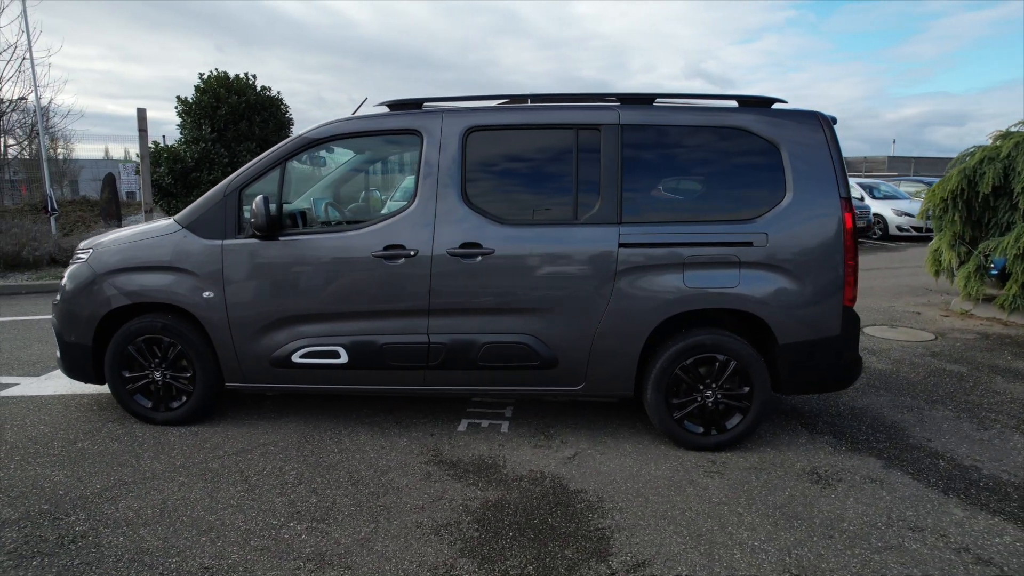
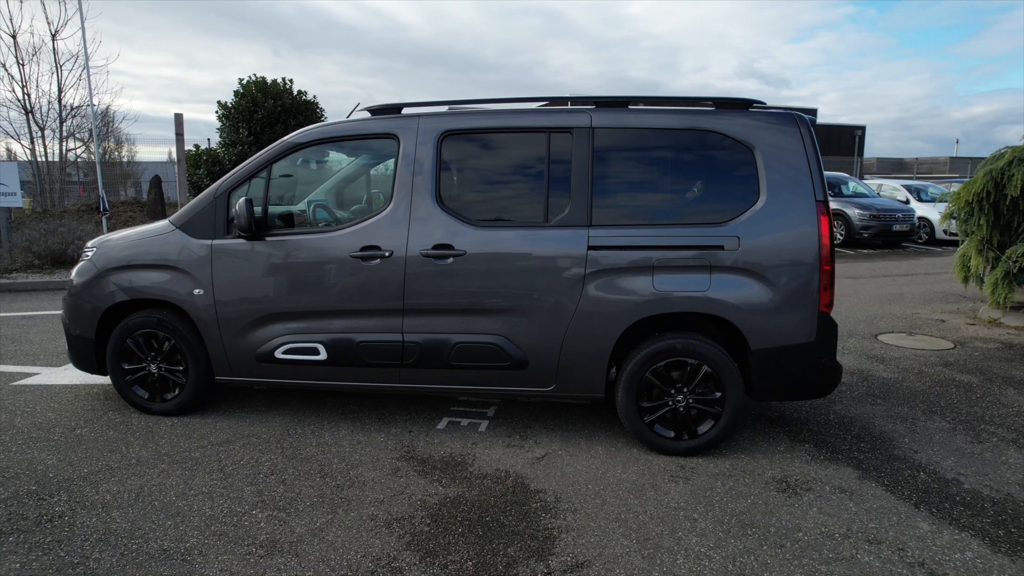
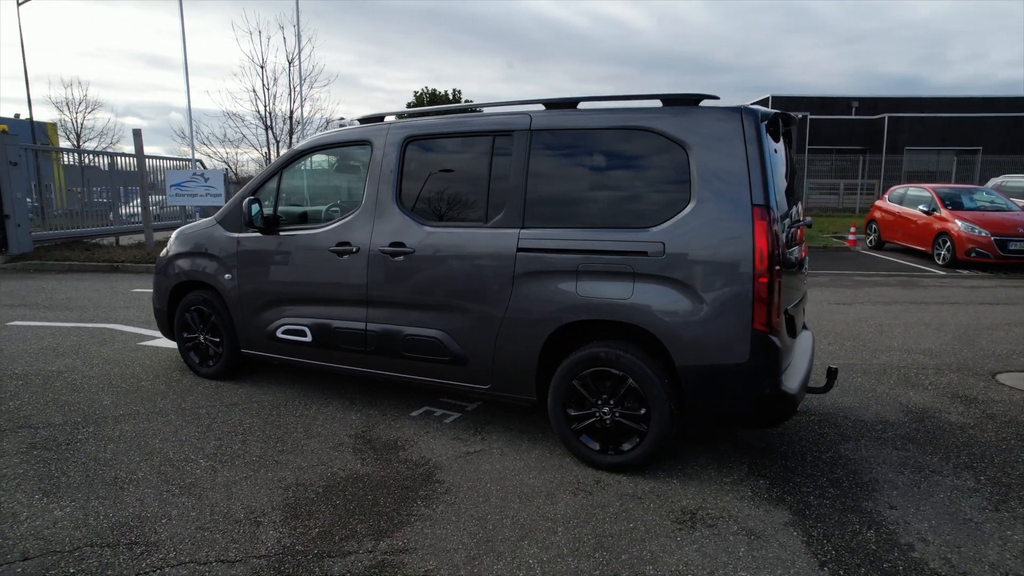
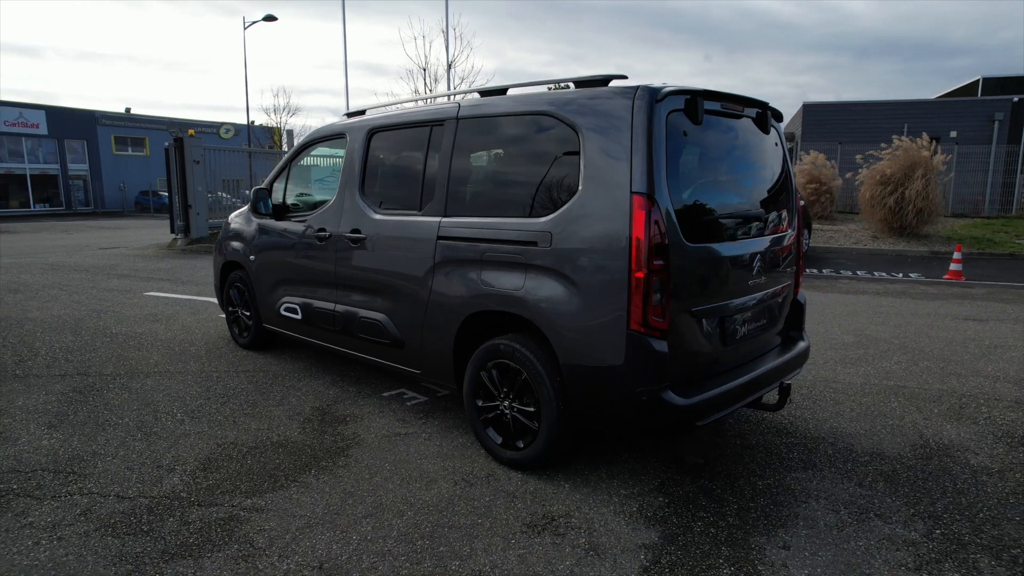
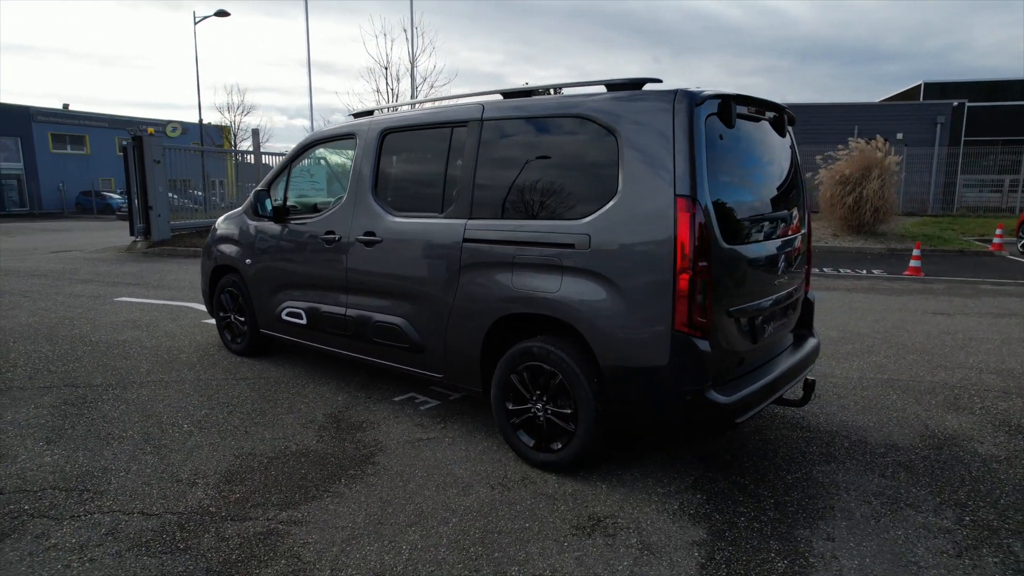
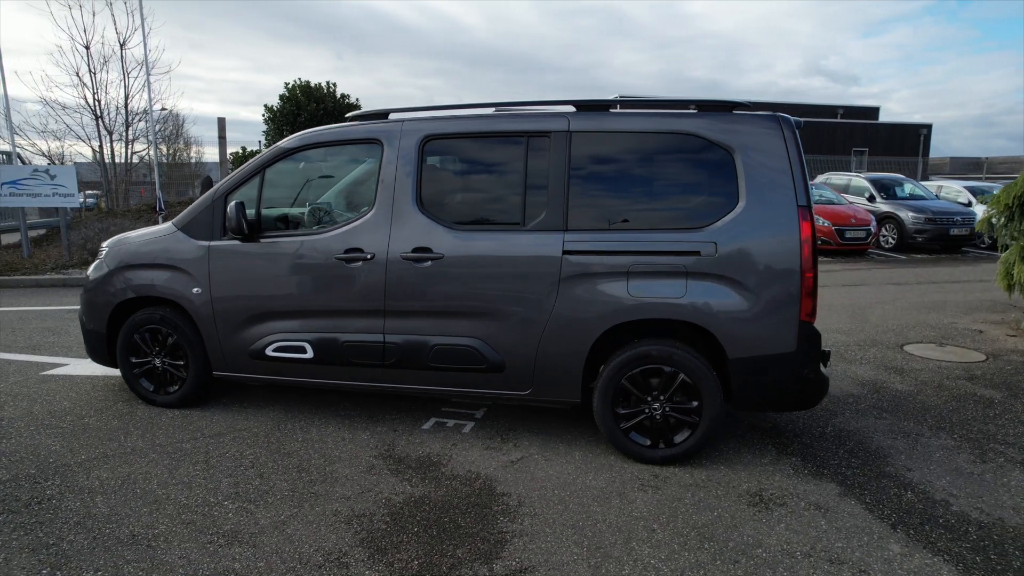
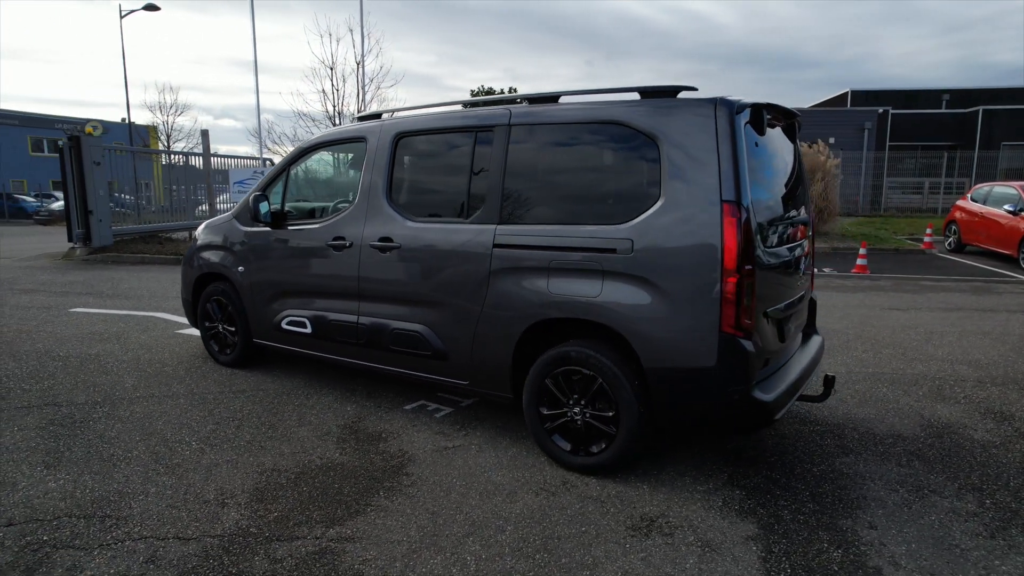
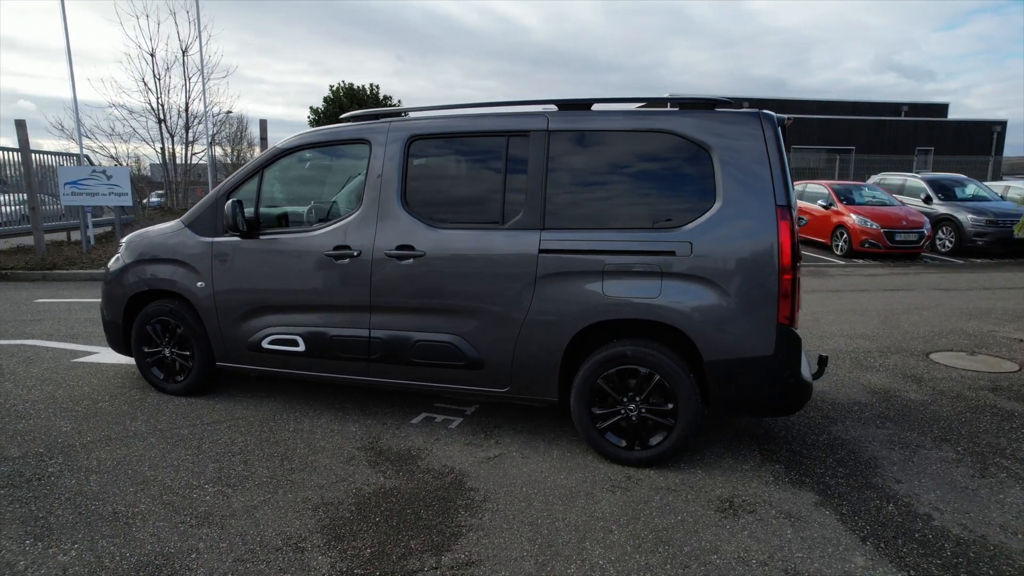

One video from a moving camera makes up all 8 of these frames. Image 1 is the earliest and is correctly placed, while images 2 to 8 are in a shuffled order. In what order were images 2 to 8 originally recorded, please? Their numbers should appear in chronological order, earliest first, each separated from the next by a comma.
2, 6, 8, 3, 7, 5, 4
